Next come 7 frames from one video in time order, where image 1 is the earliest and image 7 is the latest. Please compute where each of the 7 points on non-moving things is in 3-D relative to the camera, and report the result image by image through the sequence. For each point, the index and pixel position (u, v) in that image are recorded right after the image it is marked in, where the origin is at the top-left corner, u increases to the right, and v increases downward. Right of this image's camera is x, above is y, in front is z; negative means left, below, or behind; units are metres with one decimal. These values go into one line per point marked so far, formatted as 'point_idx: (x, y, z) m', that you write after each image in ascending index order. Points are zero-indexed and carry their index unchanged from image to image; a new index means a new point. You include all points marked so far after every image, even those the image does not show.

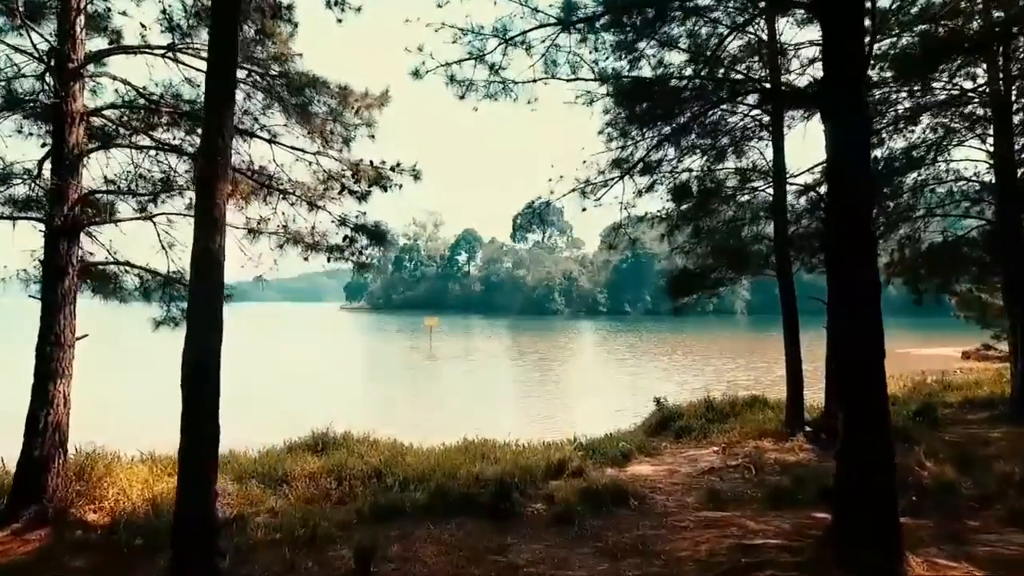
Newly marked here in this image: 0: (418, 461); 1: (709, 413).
0: (-1.0, -1.9, +6.8) m
1: (+3.3, -2.1, +10.5) m
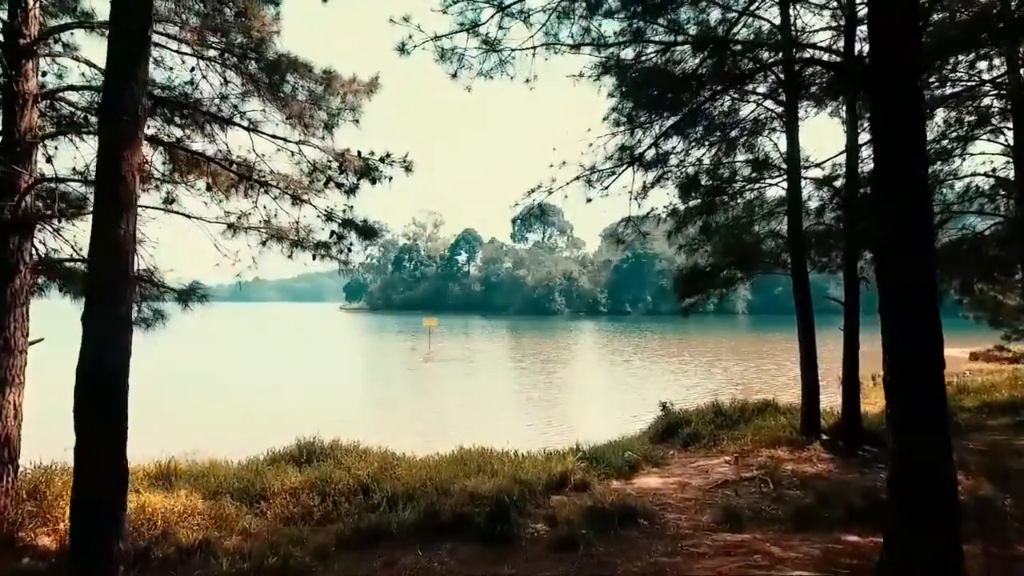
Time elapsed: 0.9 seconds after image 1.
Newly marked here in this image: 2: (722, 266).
0: (-1.0, -1.9, +6.3) m
1: (+3.3, -2.1, +10.0) m
2: (+3.1, +0.3, +9.4) m
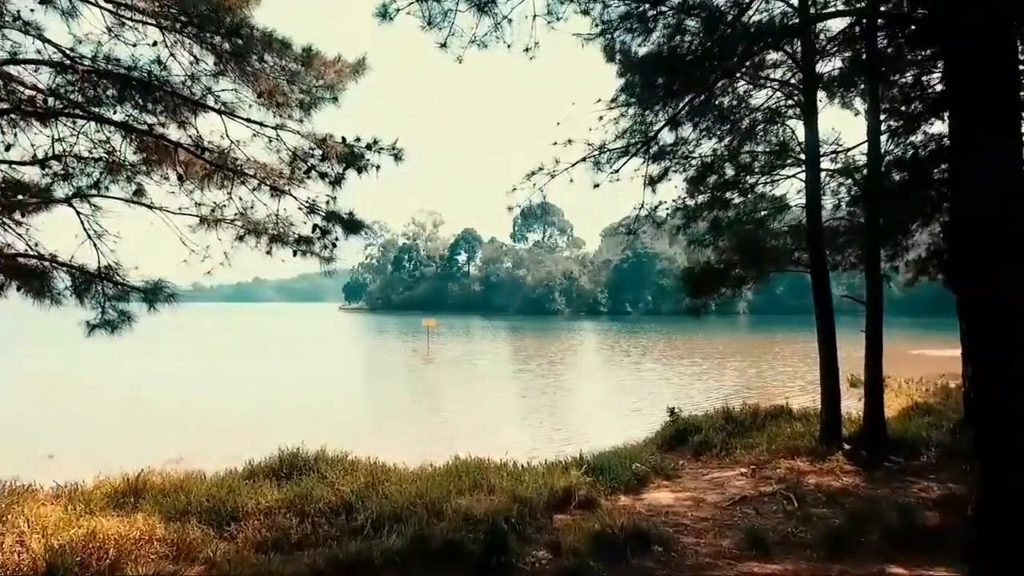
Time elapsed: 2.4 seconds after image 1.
0: (-1.0, -1.8, +5.8) m
1: (+3.3, -2.0, +9.5) m
2: (+3.1, +0.3, +8.8) m
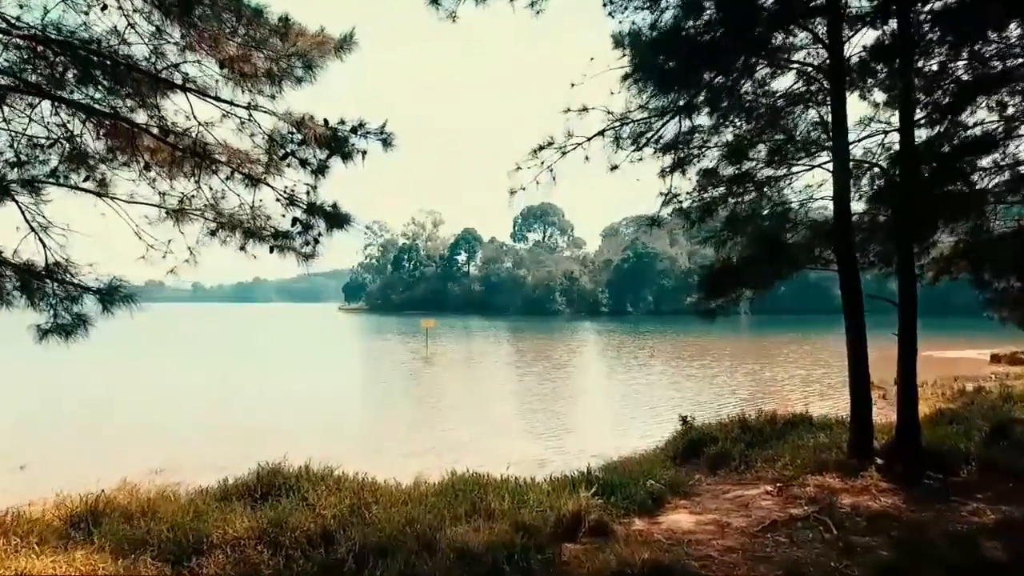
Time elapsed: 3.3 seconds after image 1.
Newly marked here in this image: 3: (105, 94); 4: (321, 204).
0: (-1.0, -1.8, +5.1) m
1: (+3.3, -2.0, +8.8) m
2: (+3.1, +0.3, +8.2) m
3: (-3.6, +1.7, +5.5) m
4: (-1.8, +0.8, +5.9) m
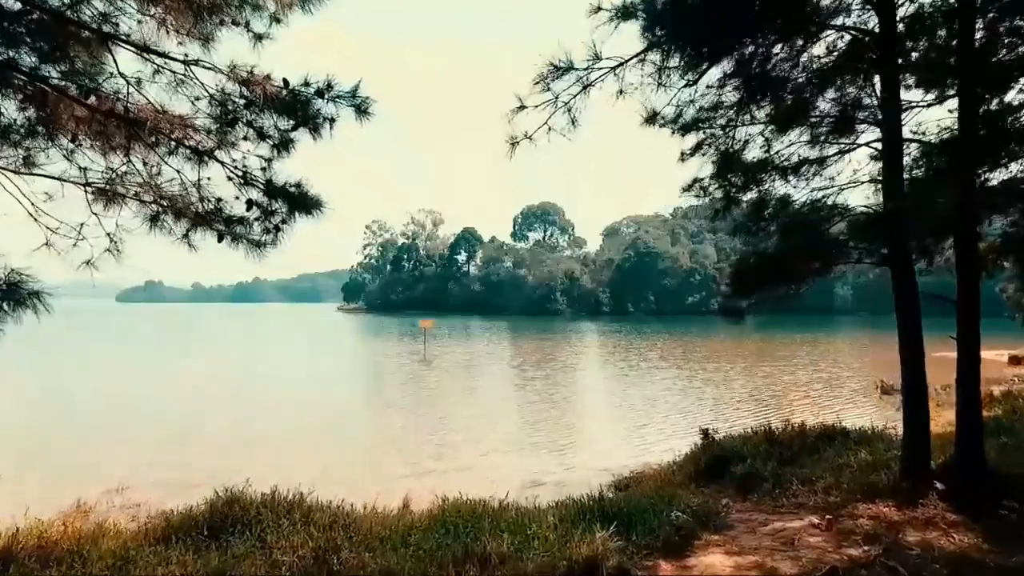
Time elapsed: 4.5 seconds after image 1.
0: (-1.0, -1.8, +4.2) m
1: (+3.3, -2.0, +7.9) m
2: (+3.1, +0.3, +7.2) m
3: (-3.6, +1.7, +4.5) m
4: (-1.8, +0.8, +5.0) m
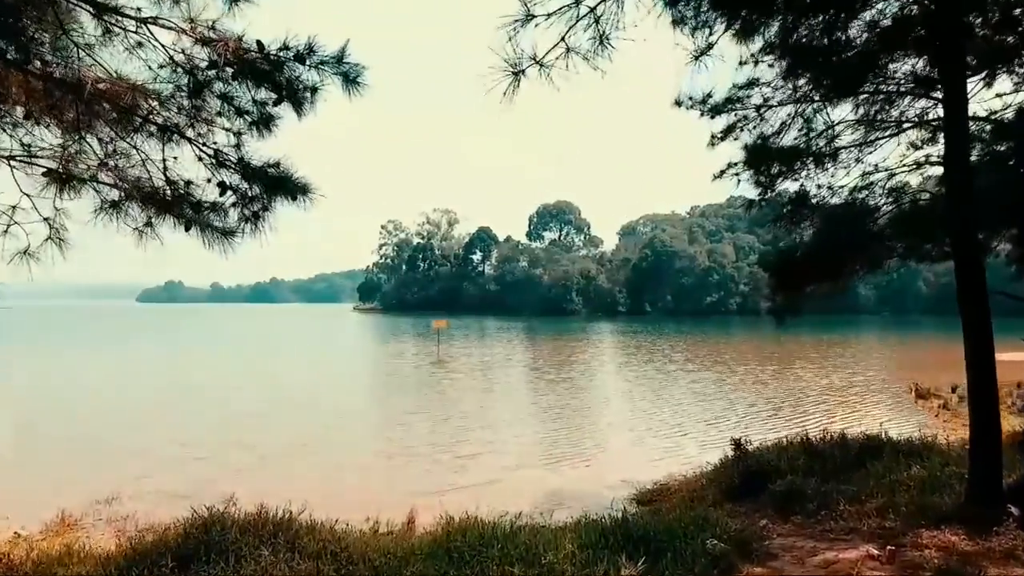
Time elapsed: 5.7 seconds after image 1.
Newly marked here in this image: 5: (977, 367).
0: (-1.0, -1.8, +3.5) m
1: (+3.4, -2.0, +7.1) m
2: (+3.2, +0.4, +6.5) m
3: (-3.5, +1.8, +4.0) m
4: (-1.7, +0.8, +4.4) m
5: (+4.0, -0.7, +5.5) m
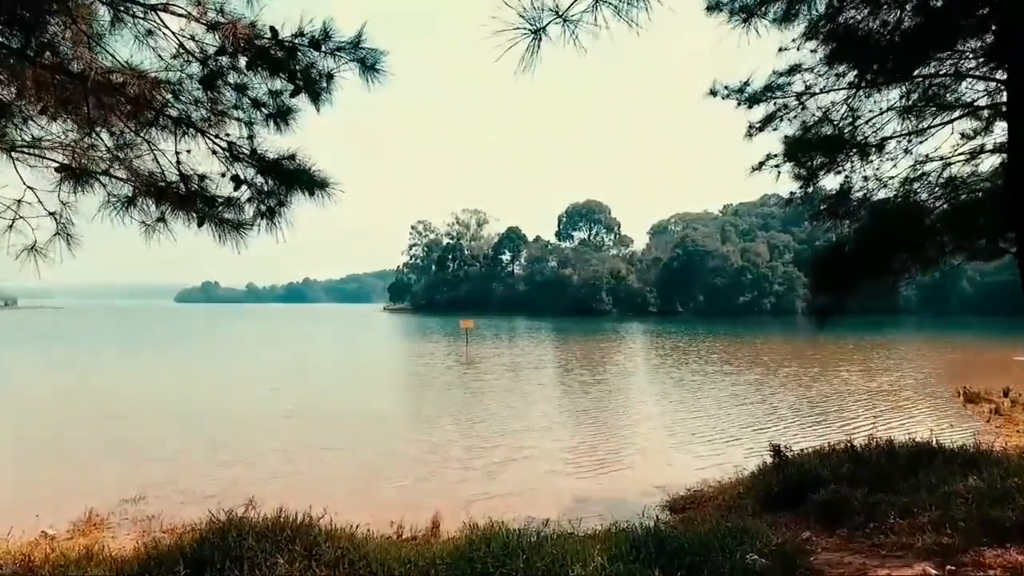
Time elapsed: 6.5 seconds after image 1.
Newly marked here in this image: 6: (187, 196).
0: (-0.8, -1.8, +3.4) m
1: (+3.7, -1.9, +6.7) m
2: (+3.5, +0.4, +6.1) m
3: (-3.3, +1.8, +3.9) m
4: (-1.5, +0.9, +4.2) m
5: (+4.2, -0.7, +5.0) m
6: (-2.0, +0.6, +4.0) m
